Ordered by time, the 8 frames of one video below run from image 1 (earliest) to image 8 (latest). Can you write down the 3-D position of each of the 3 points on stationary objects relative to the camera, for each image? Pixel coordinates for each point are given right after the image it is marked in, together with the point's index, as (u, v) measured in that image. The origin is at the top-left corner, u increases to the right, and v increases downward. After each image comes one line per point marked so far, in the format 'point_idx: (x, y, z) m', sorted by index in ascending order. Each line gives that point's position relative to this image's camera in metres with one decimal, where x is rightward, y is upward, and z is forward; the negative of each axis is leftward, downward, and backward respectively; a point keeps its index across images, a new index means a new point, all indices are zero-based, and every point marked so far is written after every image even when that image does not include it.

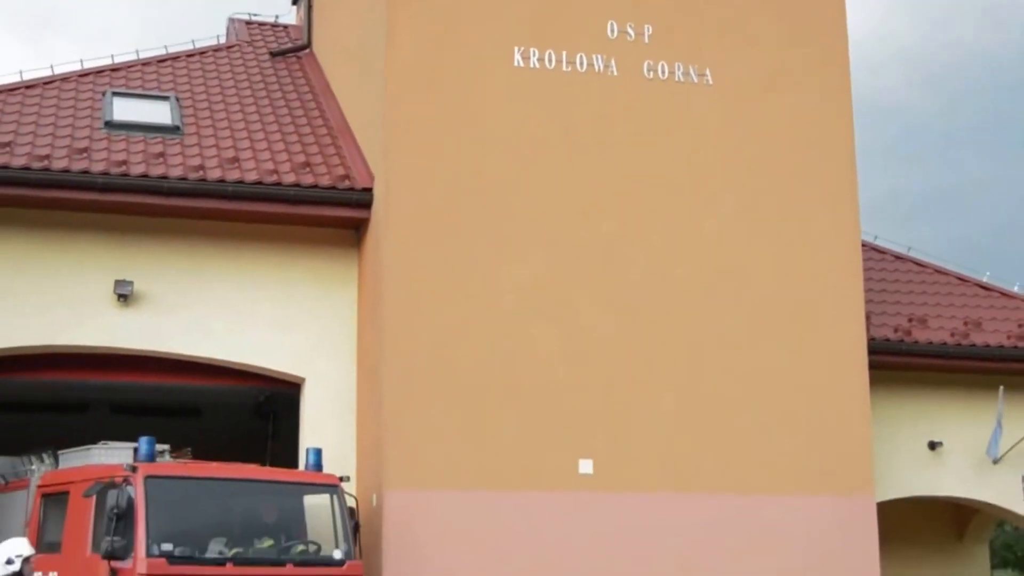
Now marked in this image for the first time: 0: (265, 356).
0: (-1.6, -0.4, +11.1) m
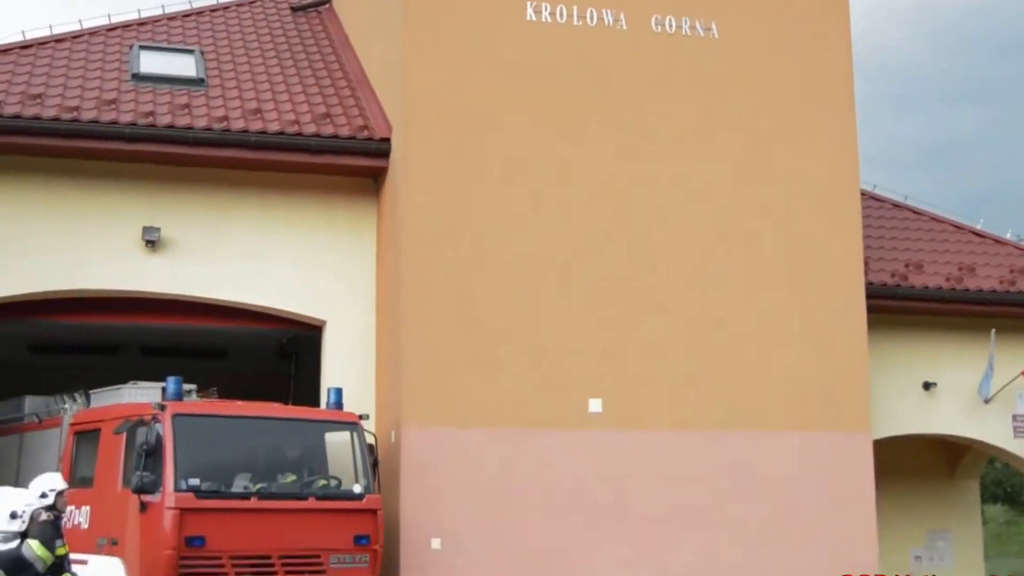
0: (-1.5, -0.1, +11.6) m
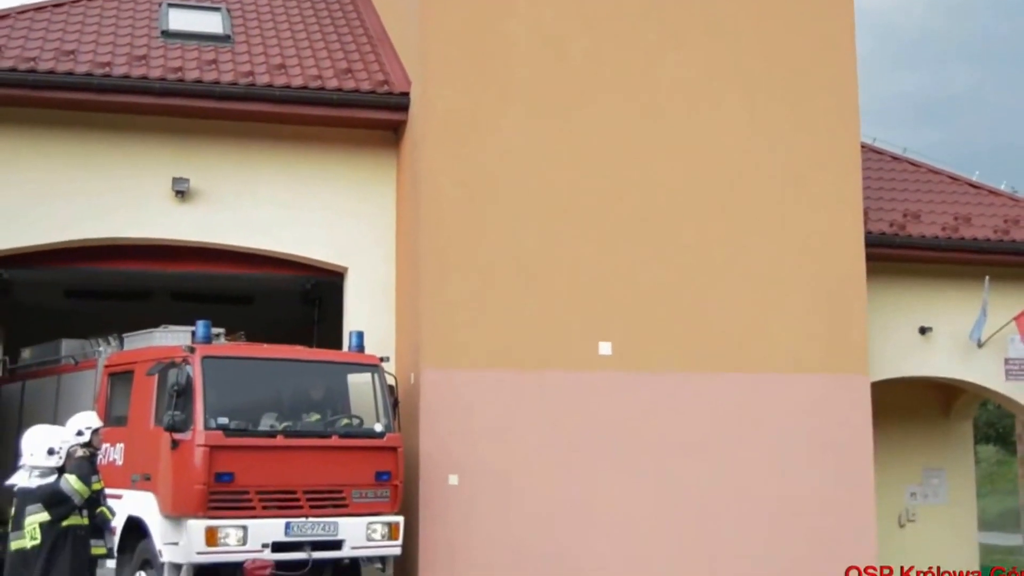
0: (-1.4, +0.3, +12.1) m
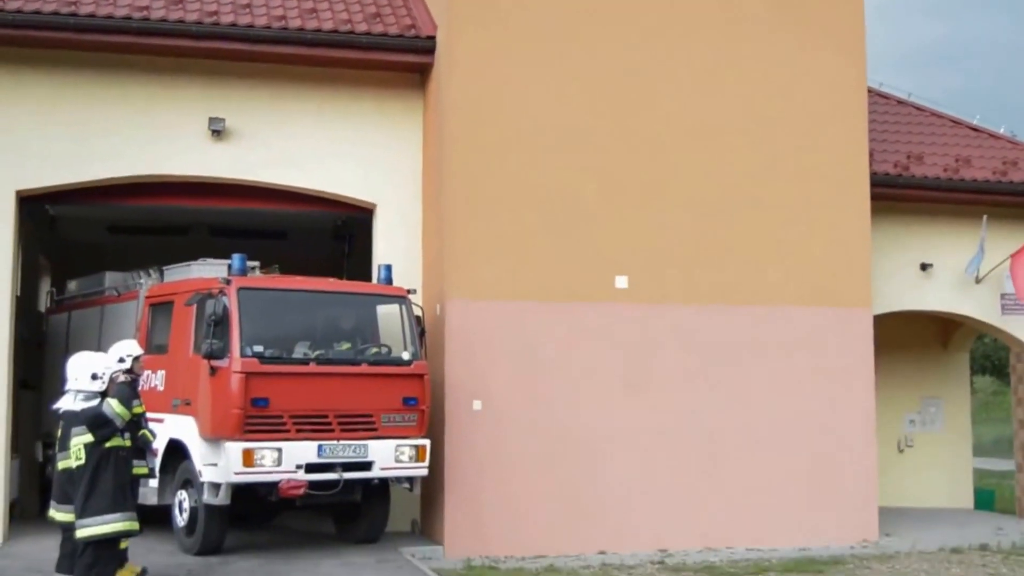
0: (-1.2, +0.7, +12.7) m
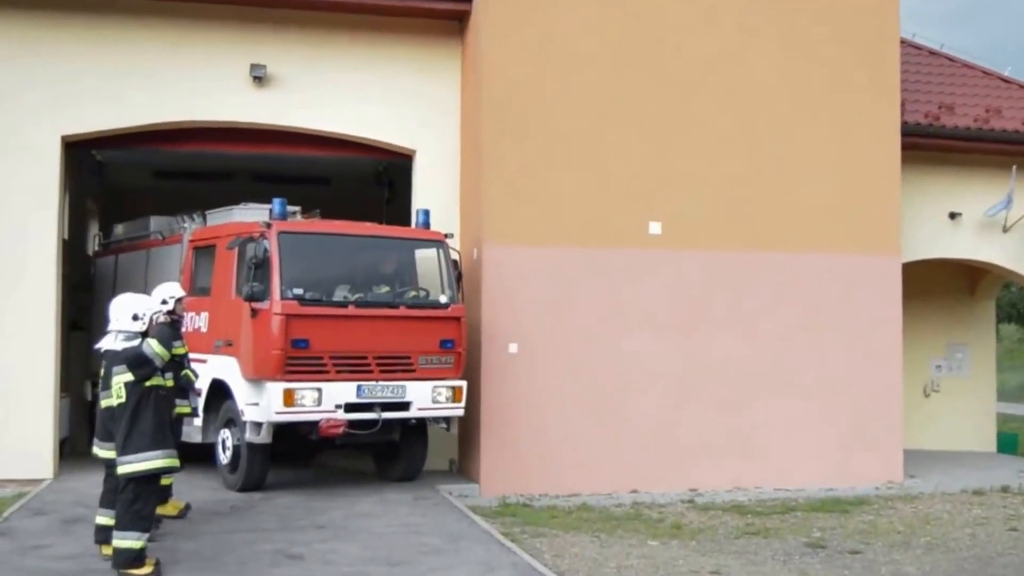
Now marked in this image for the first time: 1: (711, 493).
0: (-1.0, +1.1, +13.0) m
1: (+1.4, -1.5, +12.6) m
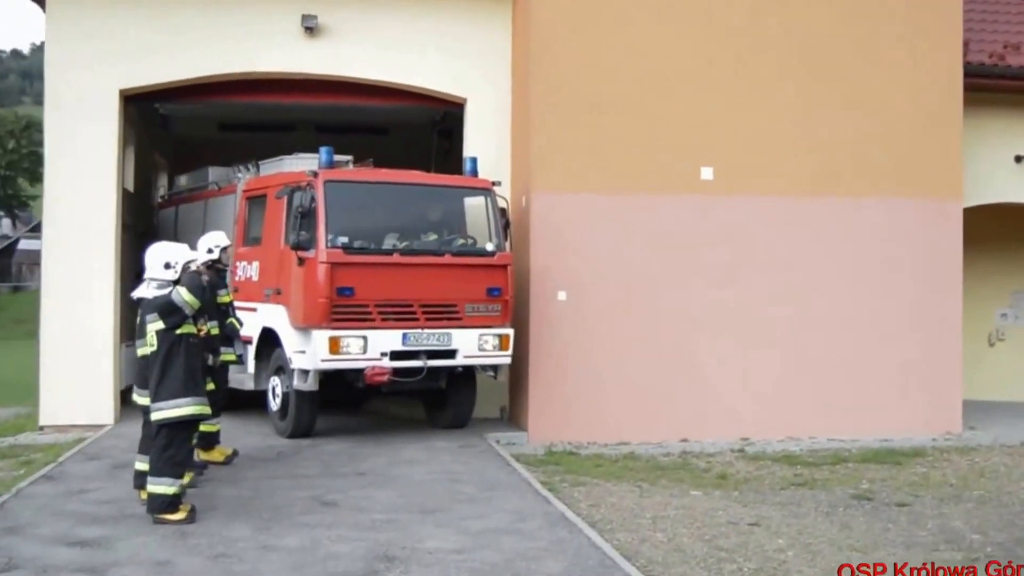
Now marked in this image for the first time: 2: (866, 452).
0: (-0.6, +1.5, +13.0) m
1: (+1.8, -1.1, +12.4) m
2: (+2.4, -1.1, +12.3) m
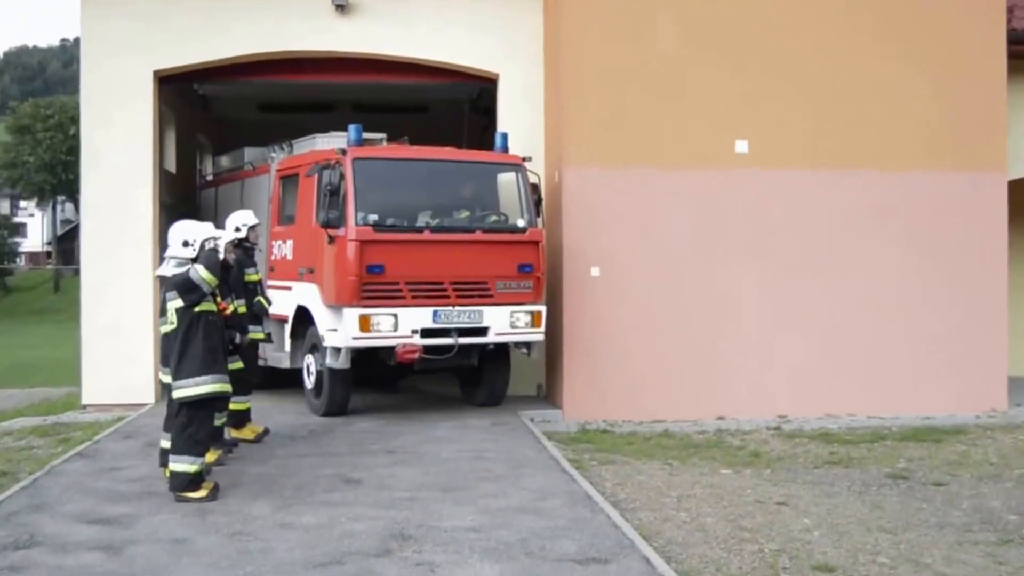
0: (-0.3, +1.7, +12.9) m
1: (+2.0, -0.9, +12.2) m
2: (+2.7, -1.0, +12.0) m
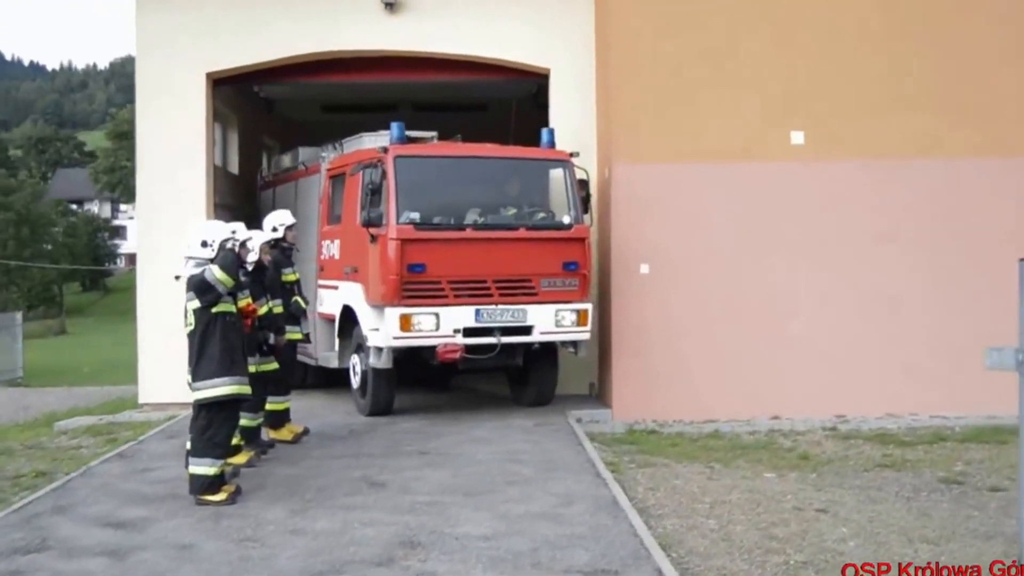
0: (+0.1, +1.7, +12.5) m
1: (+2.3, -0.9, +11.5) m
2: (+2.9, -0.9, +11.2) m
